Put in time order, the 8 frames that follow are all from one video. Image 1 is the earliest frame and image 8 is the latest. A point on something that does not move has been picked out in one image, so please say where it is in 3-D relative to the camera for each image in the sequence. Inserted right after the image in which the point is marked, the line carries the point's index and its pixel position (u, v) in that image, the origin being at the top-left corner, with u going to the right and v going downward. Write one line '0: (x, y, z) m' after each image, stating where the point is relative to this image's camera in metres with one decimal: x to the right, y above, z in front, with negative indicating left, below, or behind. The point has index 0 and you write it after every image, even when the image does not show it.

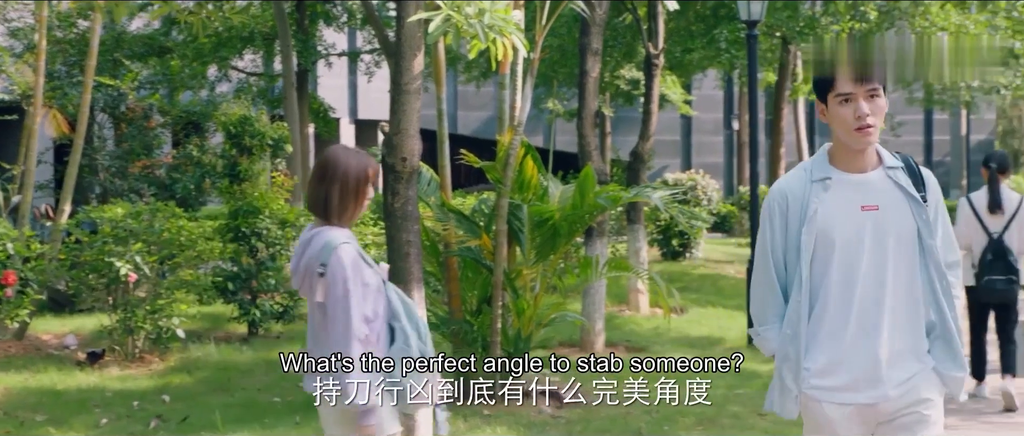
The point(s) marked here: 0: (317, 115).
0: (-3.2, +1.7, +19.7) m
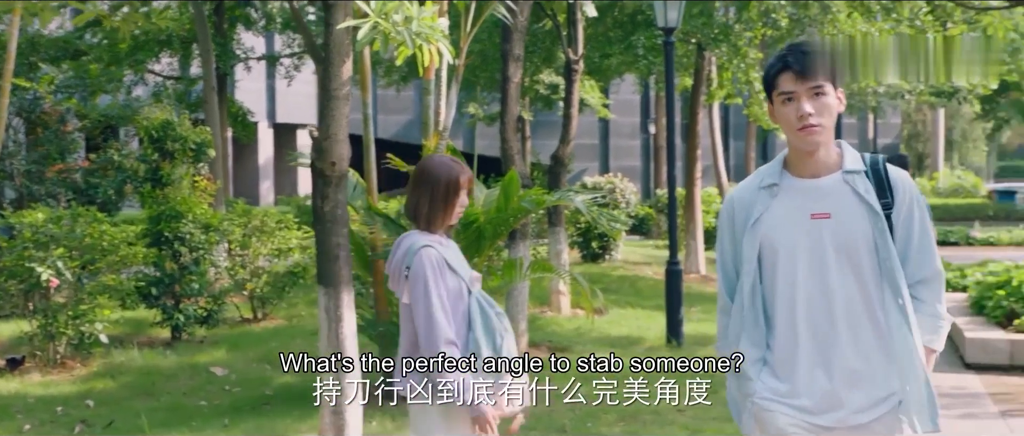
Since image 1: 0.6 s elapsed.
0: (-4.5, +1.6, +19.6) m
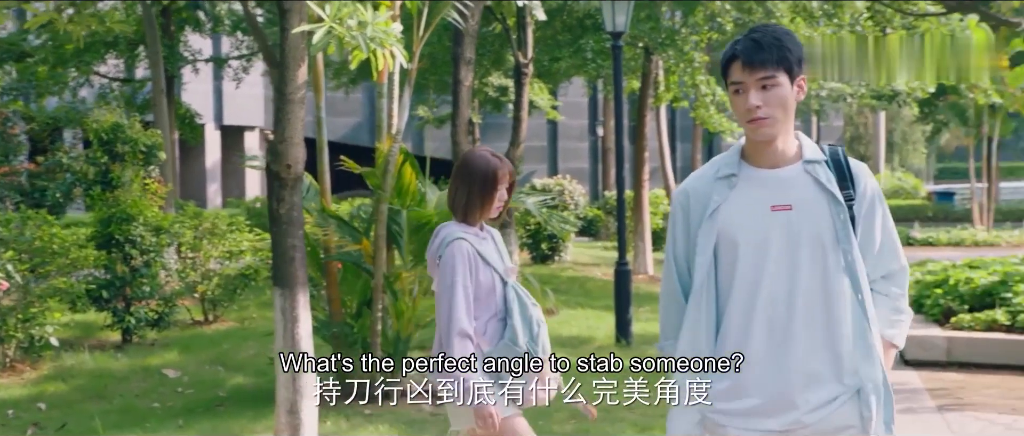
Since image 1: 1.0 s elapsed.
0: (-5.4, +1.6, +19.5) m
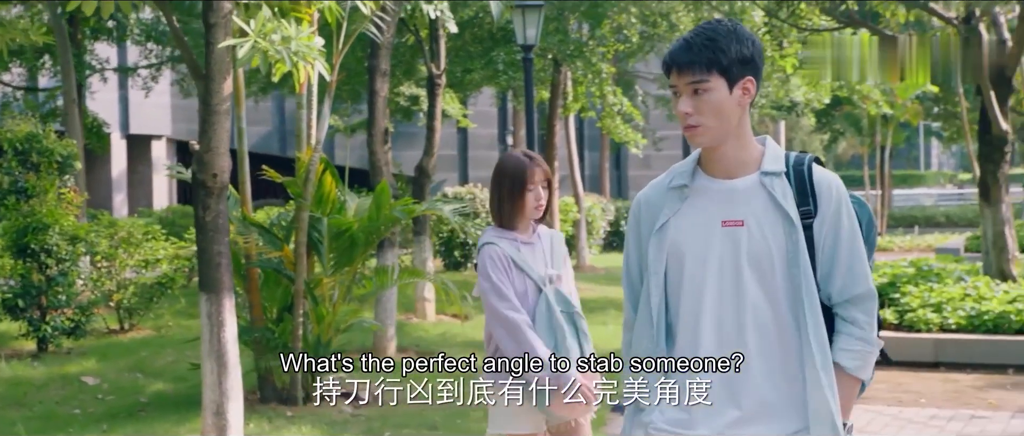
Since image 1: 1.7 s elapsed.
0: (-6.8, +1.4, +19.3) m
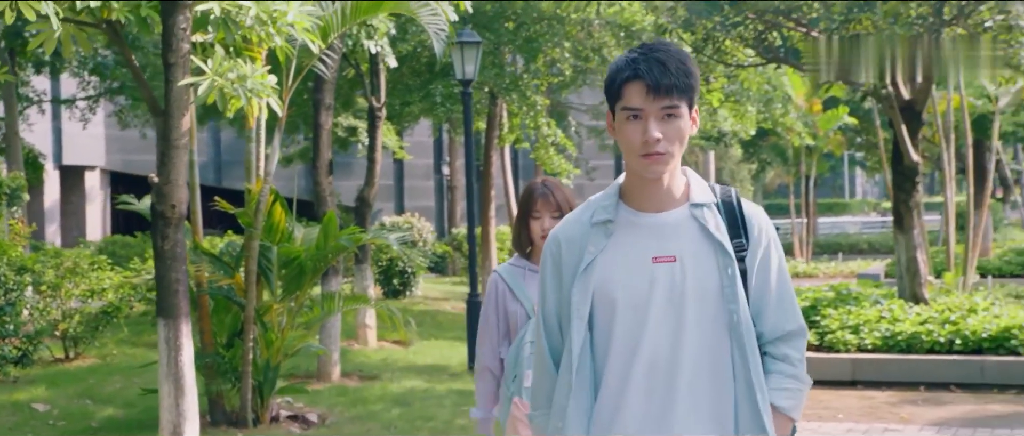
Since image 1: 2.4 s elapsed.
0: (-7.8, +0.9, +19.4) m
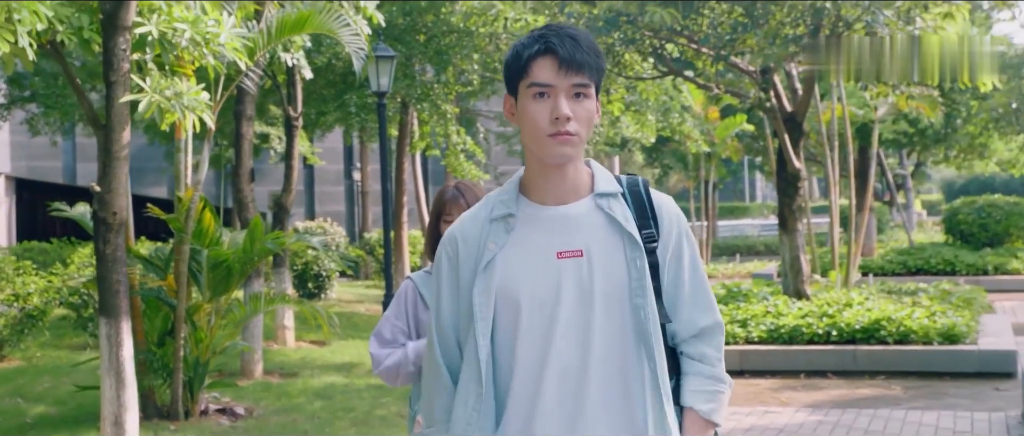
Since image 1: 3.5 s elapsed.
0: (-9.3, +0.8, +19.5) m
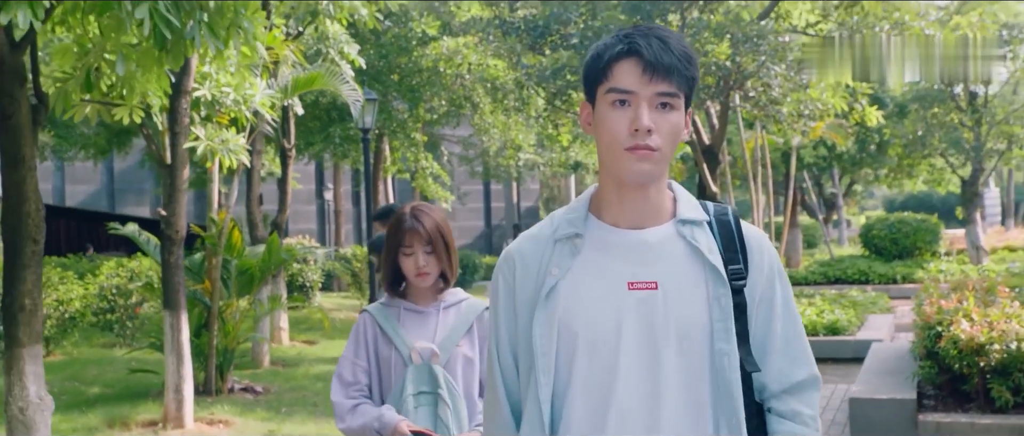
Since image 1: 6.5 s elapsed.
0: (-10.0, +0.5, +21.6) m
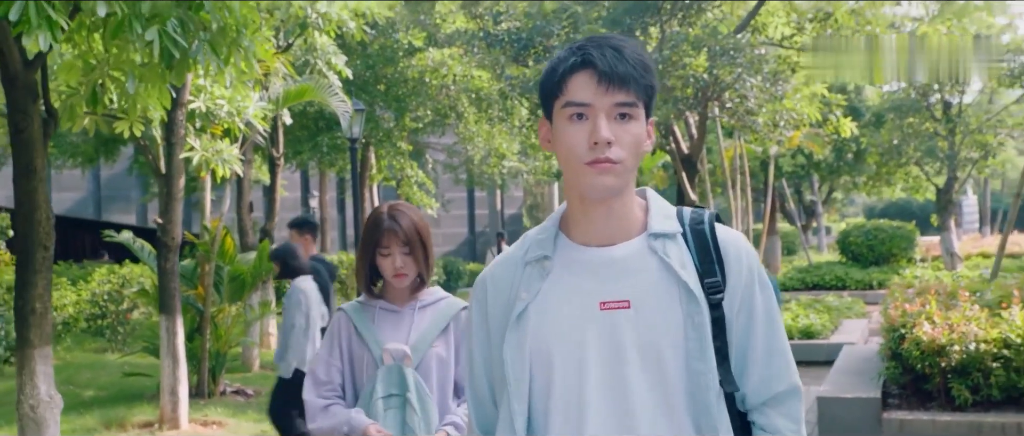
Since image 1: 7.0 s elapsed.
0: (-10.3, +0.3, +21.9) m
